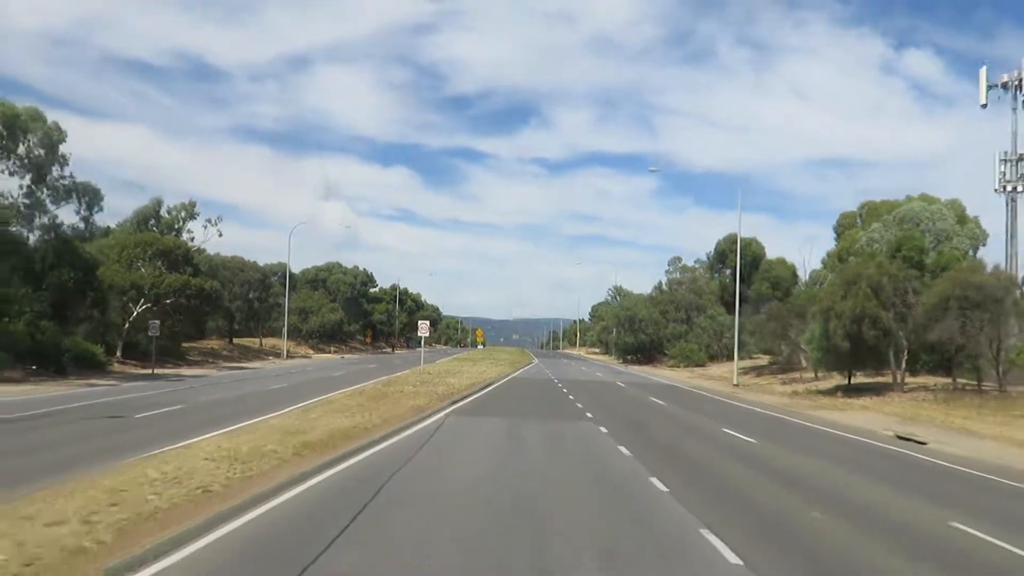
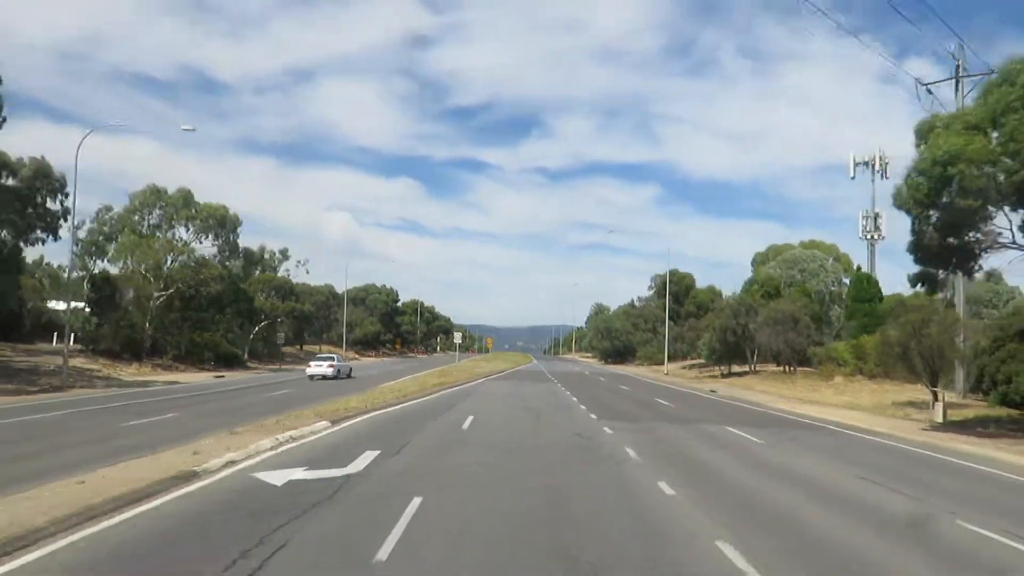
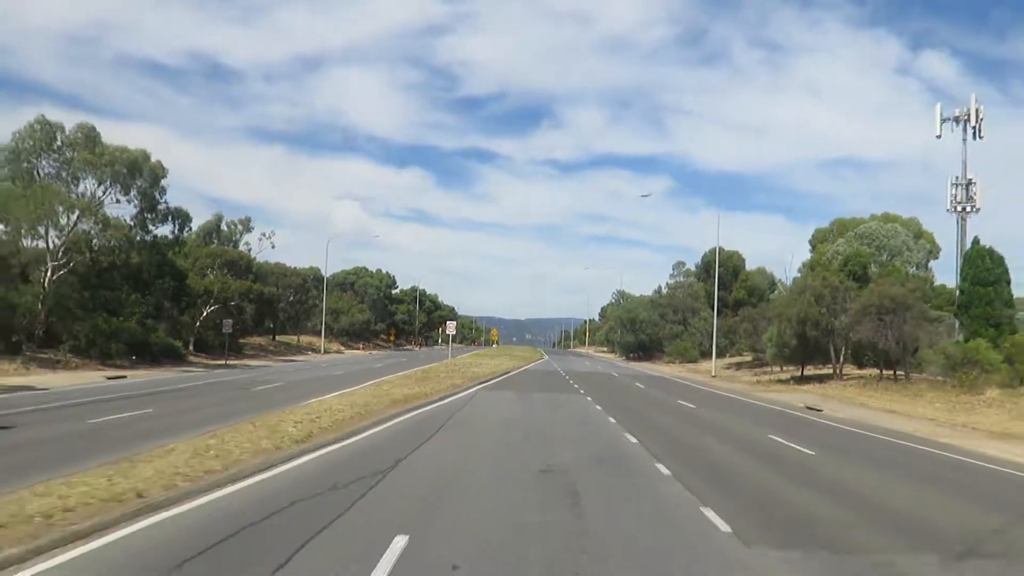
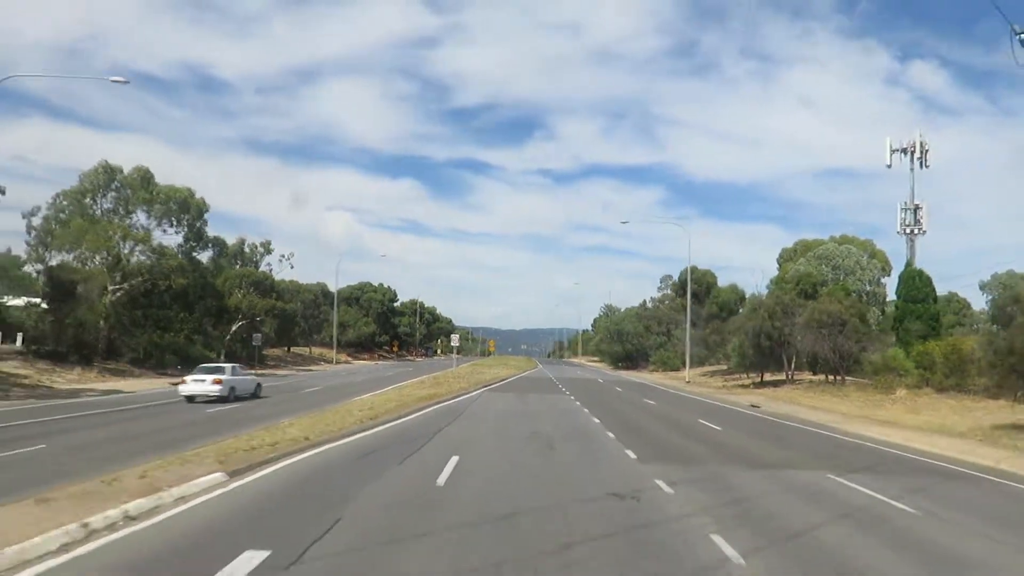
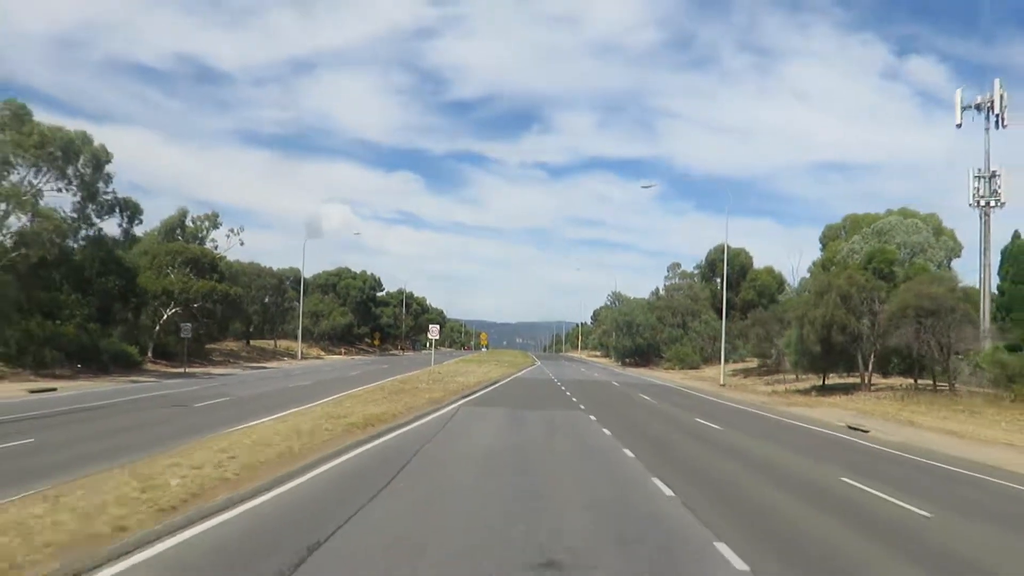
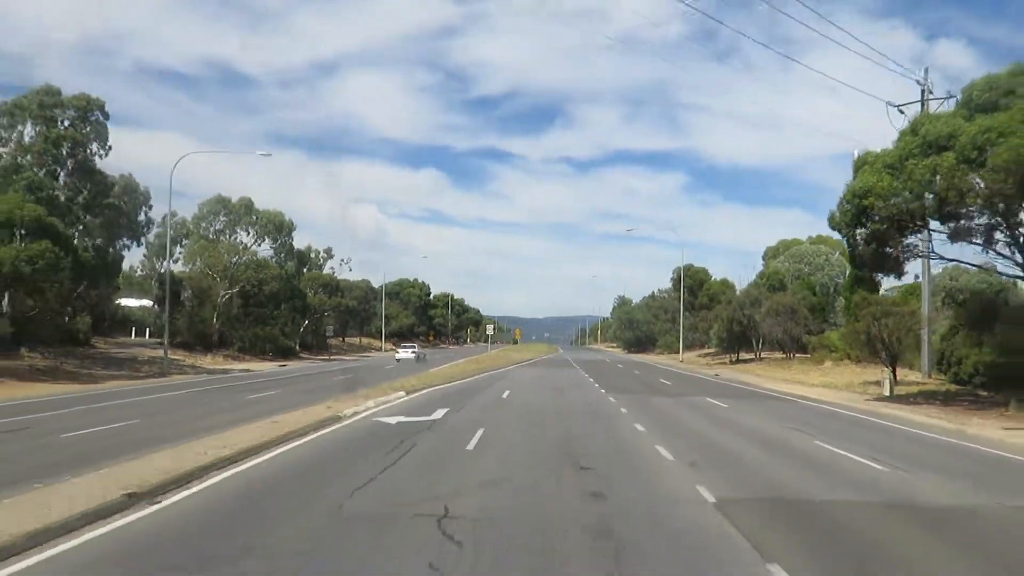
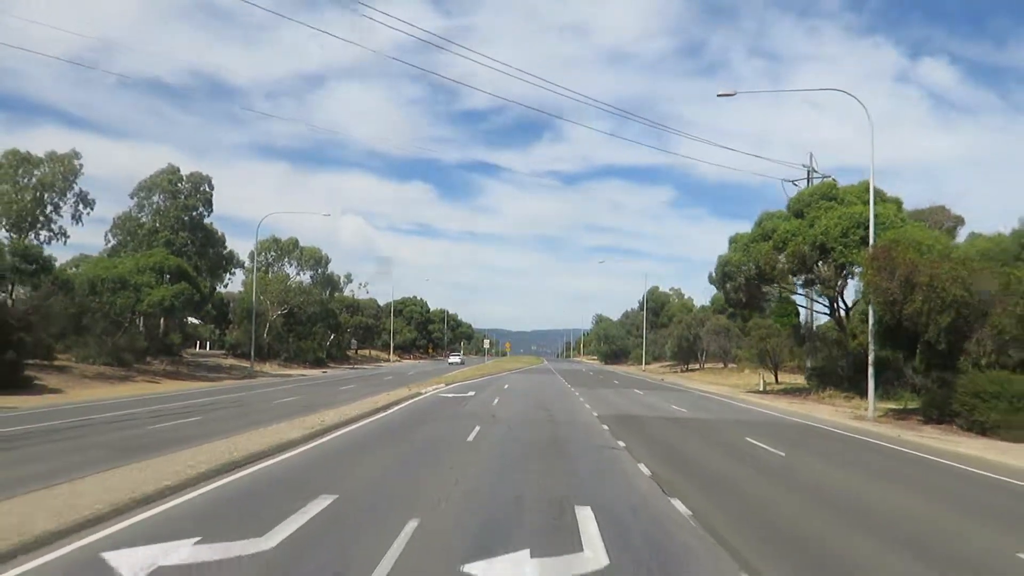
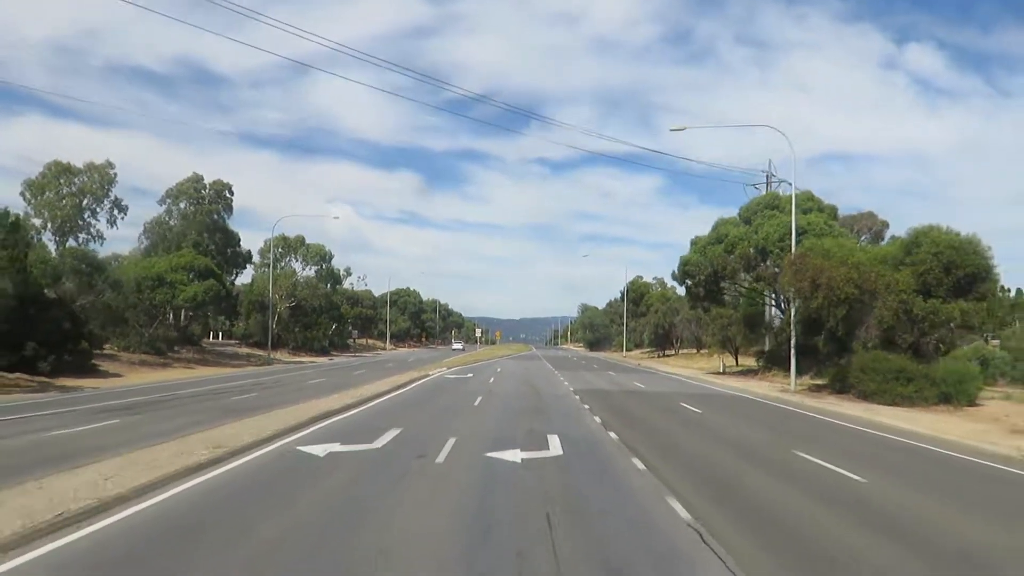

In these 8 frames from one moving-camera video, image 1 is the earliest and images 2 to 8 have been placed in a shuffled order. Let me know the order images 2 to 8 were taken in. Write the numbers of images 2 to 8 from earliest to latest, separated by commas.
5, 3, 4, 2, 6, 7, 8
